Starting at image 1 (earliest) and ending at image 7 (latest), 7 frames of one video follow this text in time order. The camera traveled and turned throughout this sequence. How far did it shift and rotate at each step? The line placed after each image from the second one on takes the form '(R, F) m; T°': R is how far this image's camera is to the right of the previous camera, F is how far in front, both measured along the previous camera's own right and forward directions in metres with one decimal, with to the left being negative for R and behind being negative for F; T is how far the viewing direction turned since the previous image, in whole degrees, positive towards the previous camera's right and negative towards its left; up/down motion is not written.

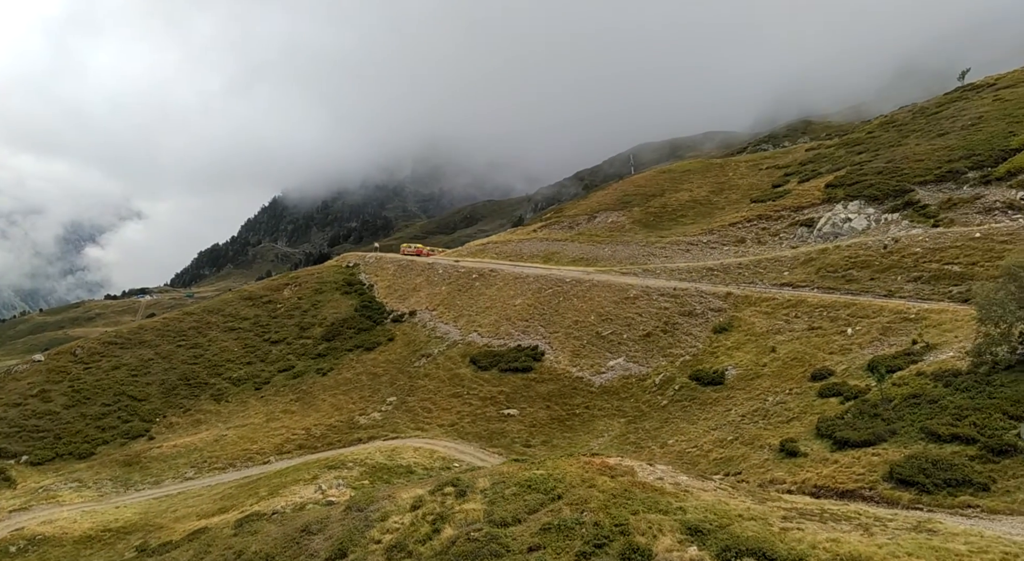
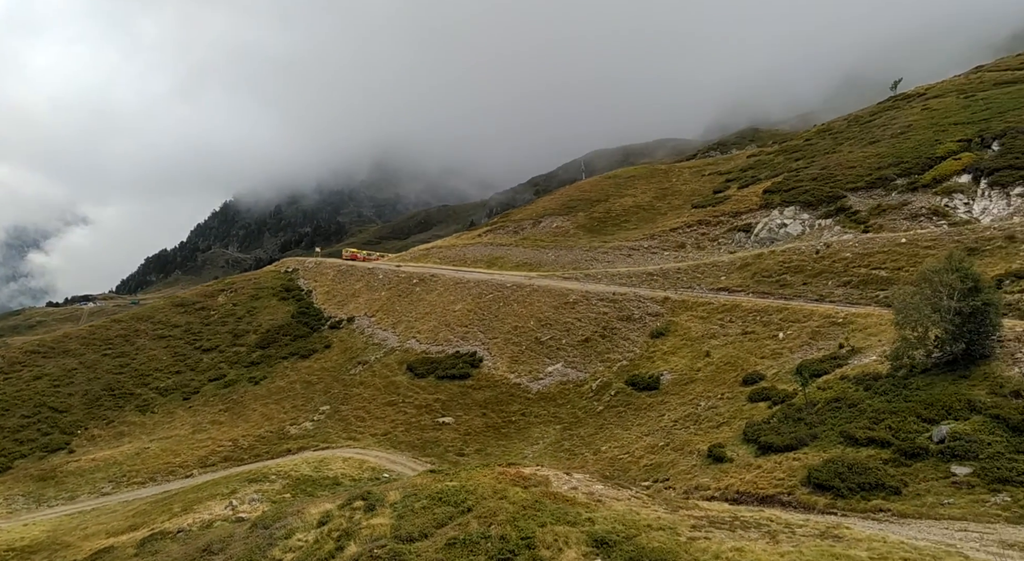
(+1.4, +0.5) m; +3°
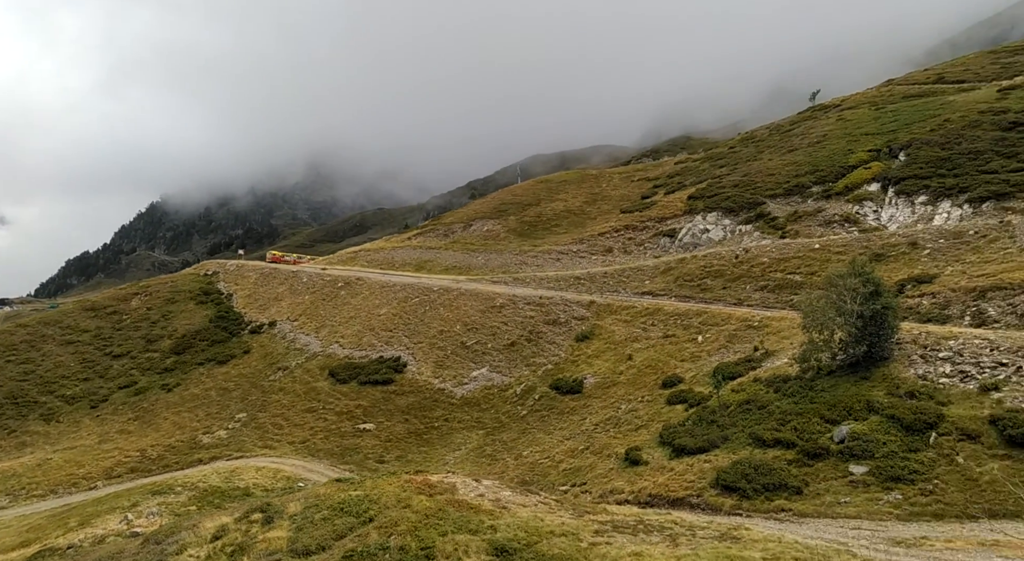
(+1.0, +0.2) m; +5°
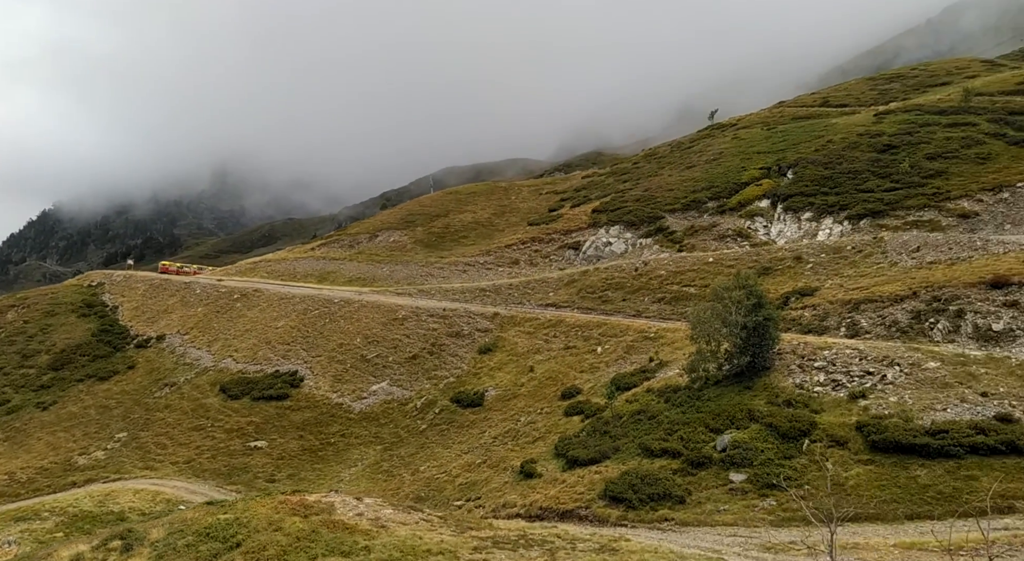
(+1.1, +0.2) m; +6°
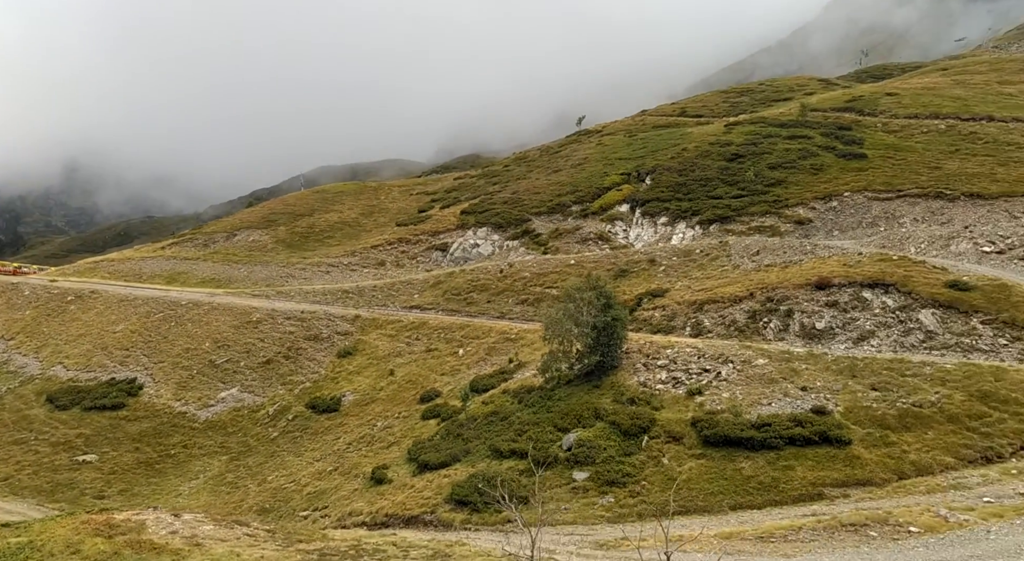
(+1.4, +0.3) m; +9°
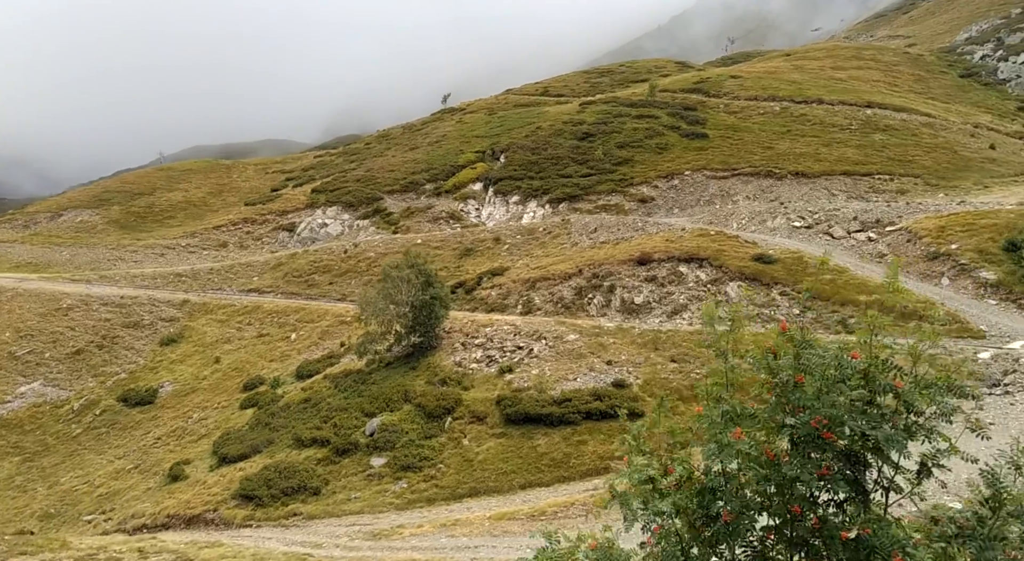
(+3.7, +1.0) m; +8°
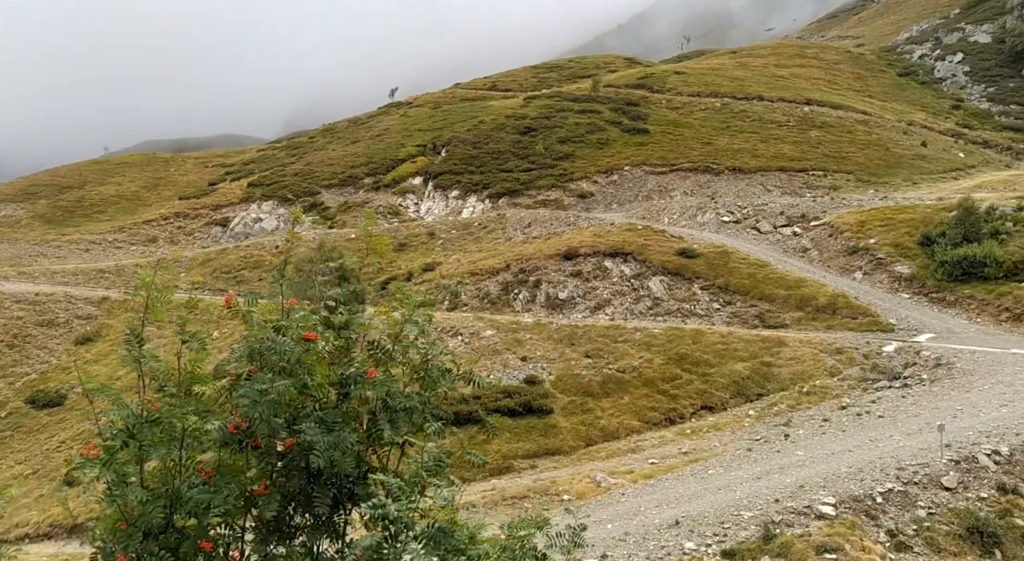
(+2.1, +0.9) m; +3°
